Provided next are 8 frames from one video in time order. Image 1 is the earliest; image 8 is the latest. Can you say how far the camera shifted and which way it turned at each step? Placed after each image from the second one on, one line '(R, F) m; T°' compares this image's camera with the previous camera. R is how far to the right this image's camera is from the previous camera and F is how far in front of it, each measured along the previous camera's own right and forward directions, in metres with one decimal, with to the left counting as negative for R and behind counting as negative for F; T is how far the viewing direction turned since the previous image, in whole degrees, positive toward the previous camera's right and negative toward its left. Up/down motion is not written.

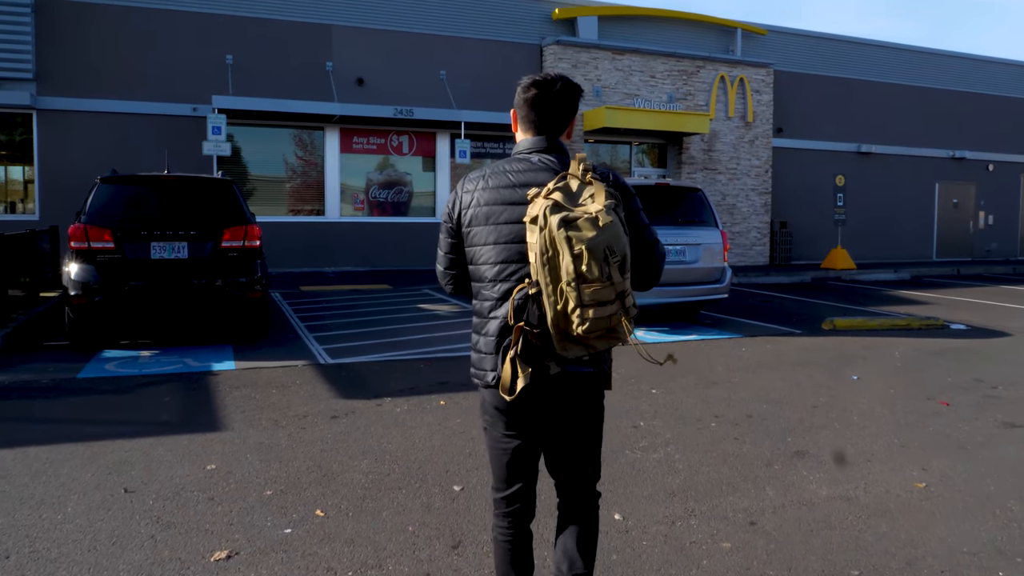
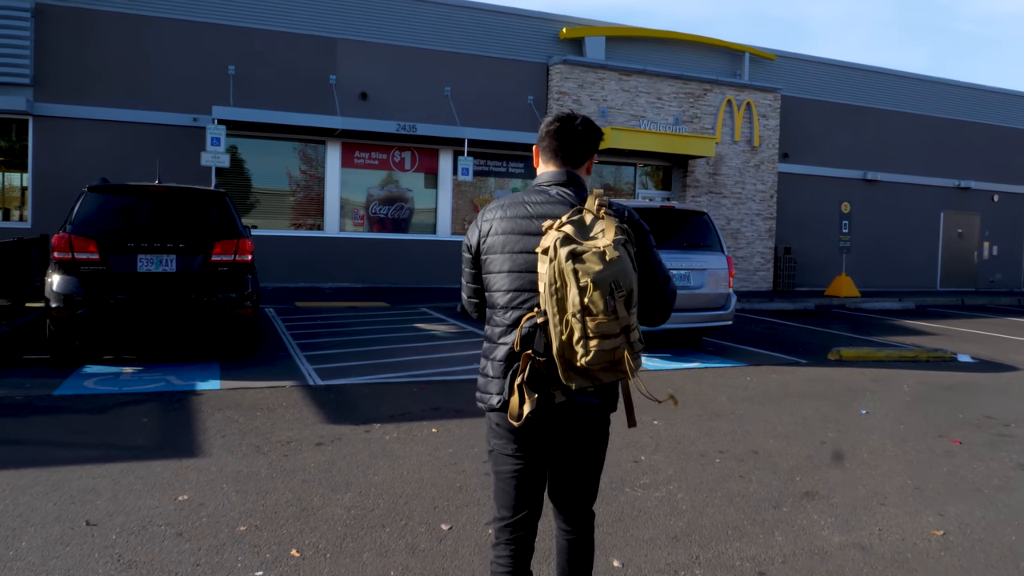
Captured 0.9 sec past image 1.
(0.0, +0.2) m; 0°
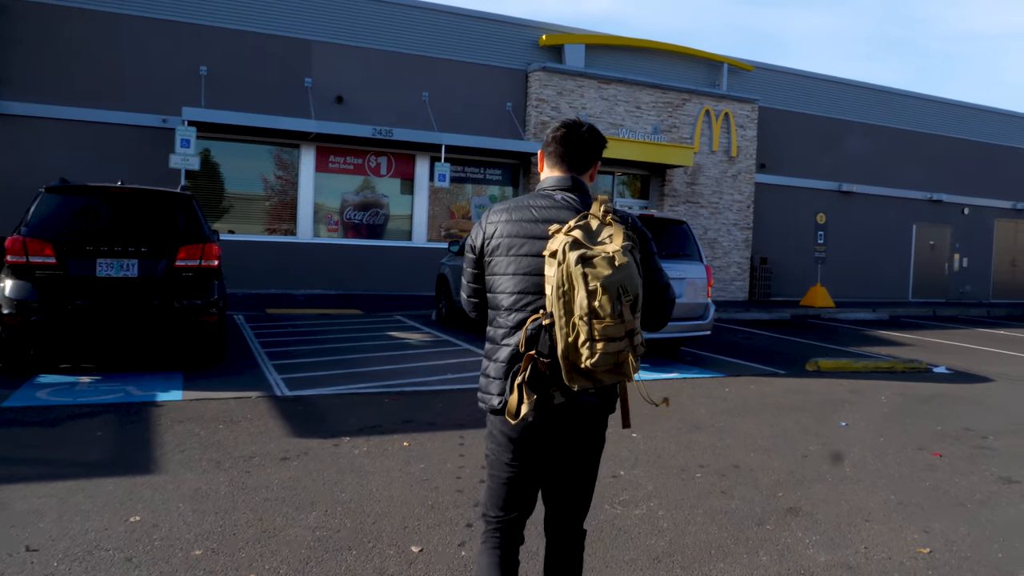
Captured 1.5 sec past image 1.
(0.0, +0.2) m; +2°
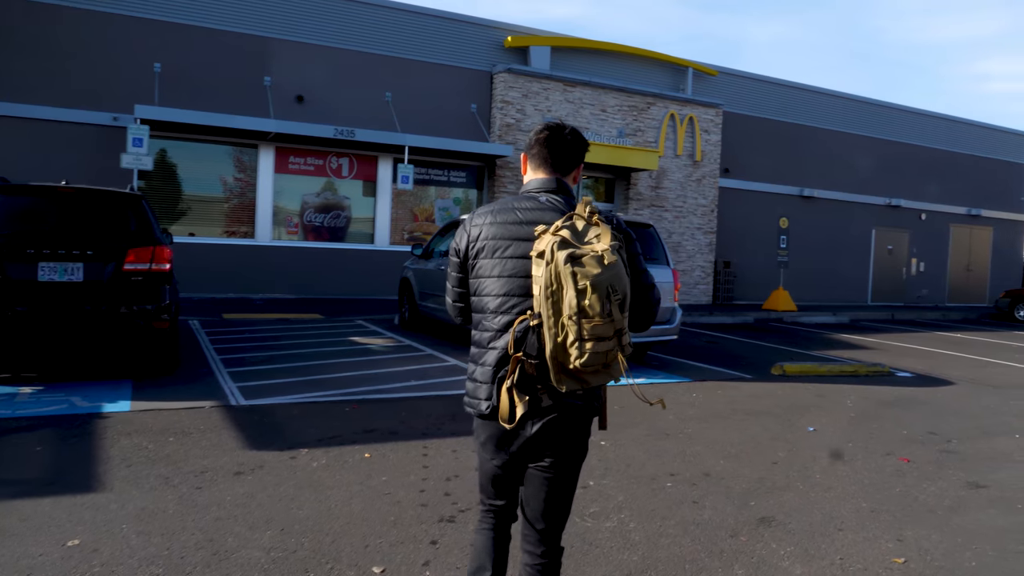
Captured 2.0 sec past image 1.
(0.0, +0.2) m; +3°
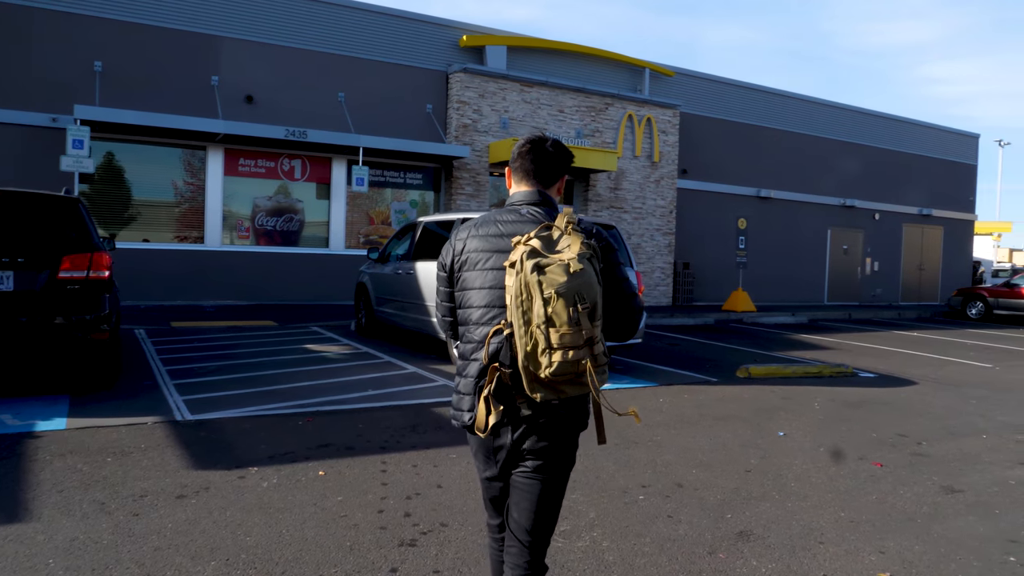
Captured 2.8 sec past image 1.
(0.0, +0.3) m; +3°
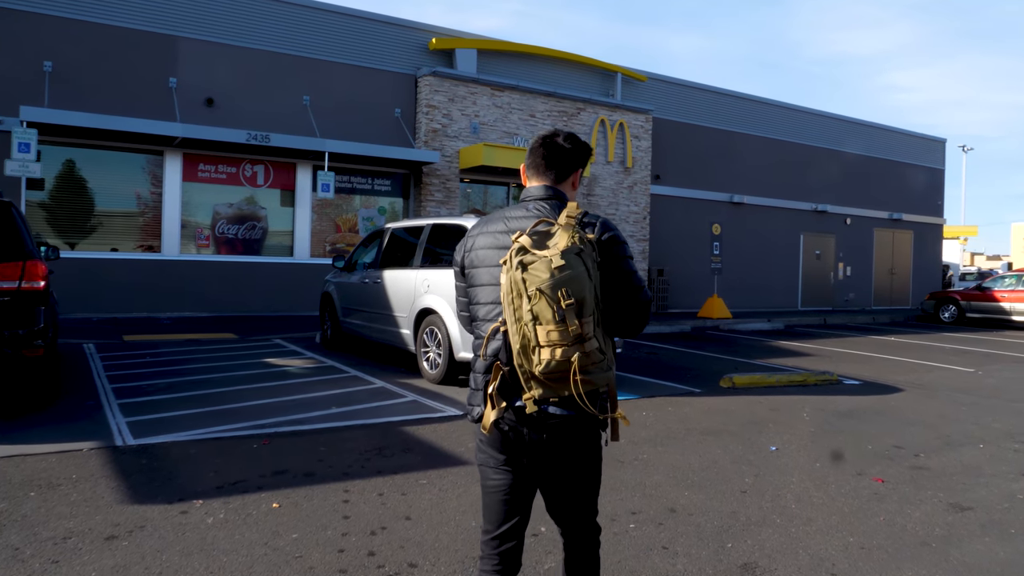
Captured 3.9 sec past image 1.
(0.0, +0.5) m; +2°
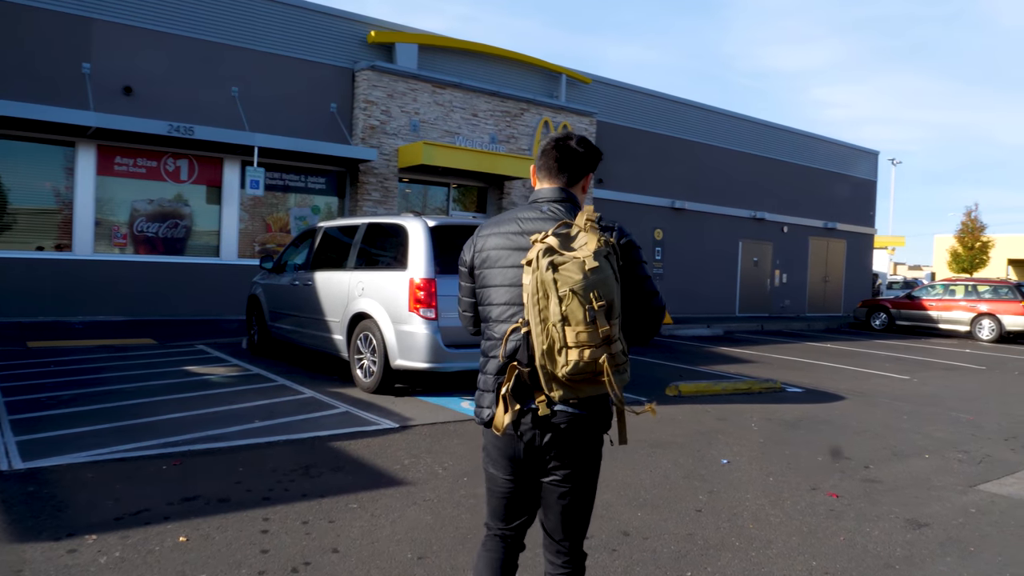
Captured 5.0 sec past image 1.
(0.0, +0.4) m; +5°
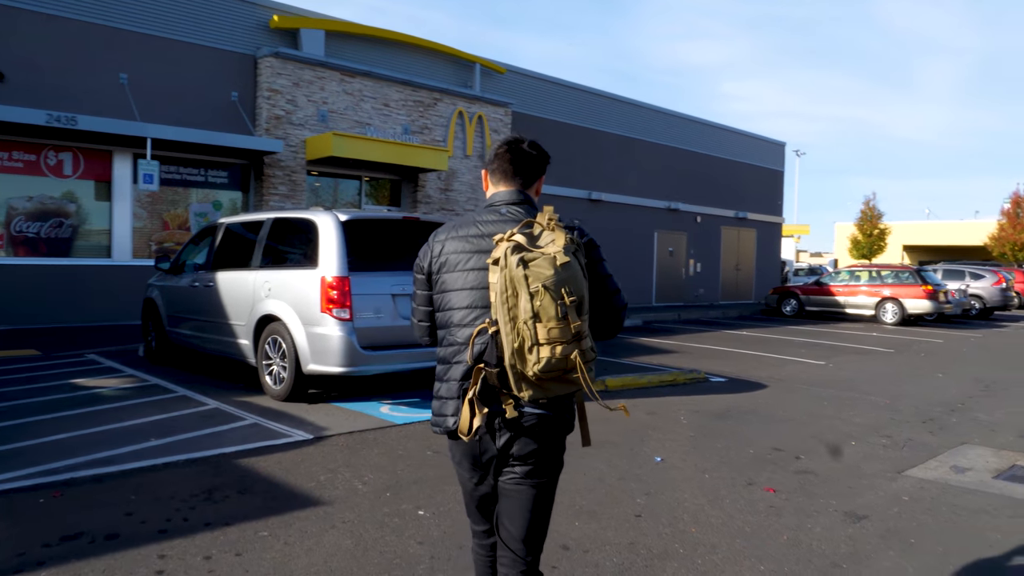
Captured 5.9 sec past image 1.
(0.0, +0.4) m; +6°
